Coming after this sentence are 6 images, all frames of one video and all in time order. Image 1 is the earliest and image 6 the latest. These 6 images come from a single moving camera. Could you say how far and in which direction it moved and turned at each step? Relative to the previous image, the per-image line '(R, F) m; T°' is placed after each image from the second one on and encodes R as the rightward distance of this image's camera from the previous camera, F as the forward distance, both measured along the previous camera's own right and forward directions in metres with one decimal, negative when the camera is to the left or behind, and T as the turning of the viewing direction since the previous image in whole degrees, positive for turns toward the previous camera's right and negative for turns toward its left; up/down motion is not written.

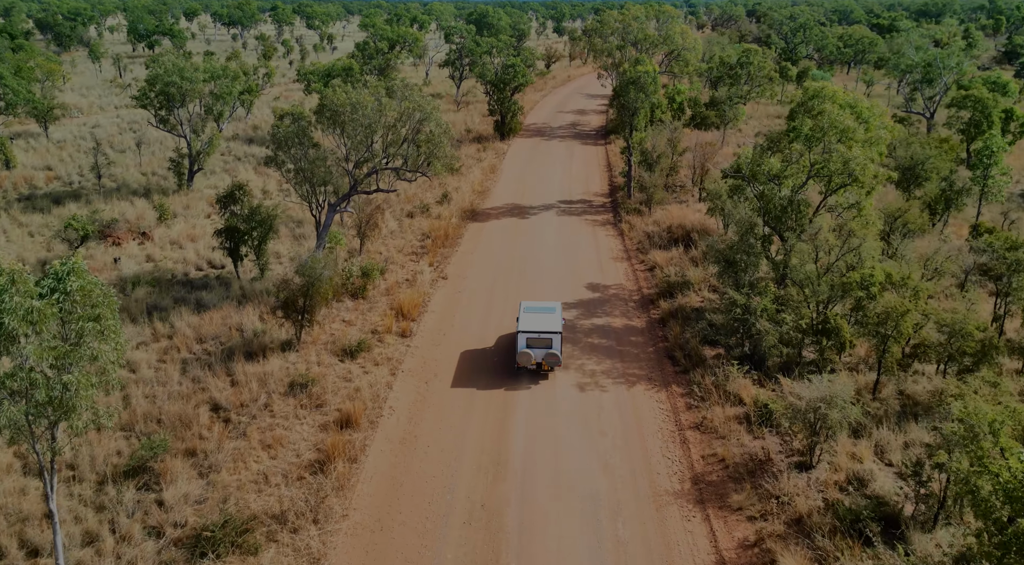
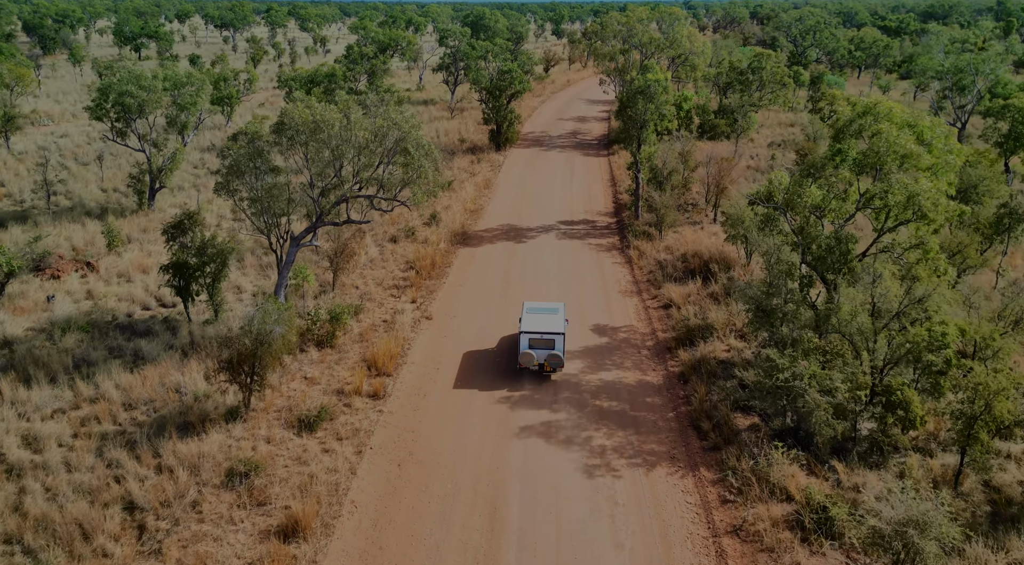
(+0.2, +4.2) m; 0°
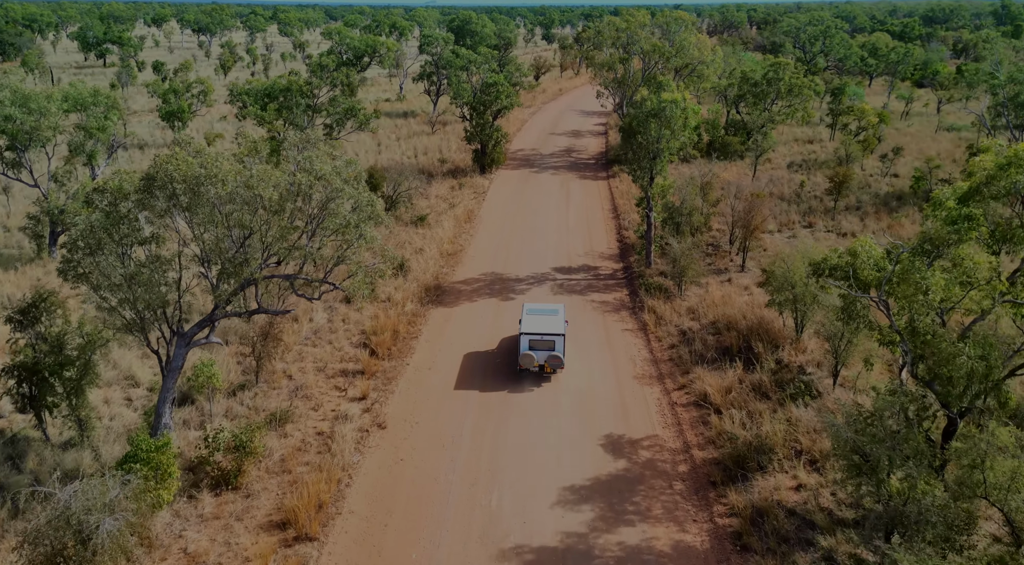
(+0.2, +7.3) m; +1°
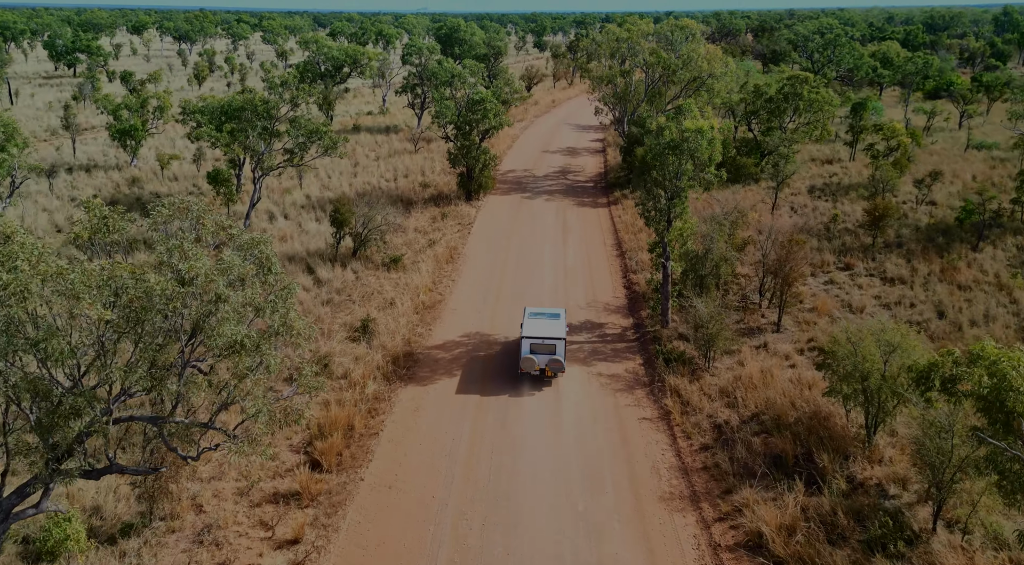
(+0.1, +5.8) m; +1°
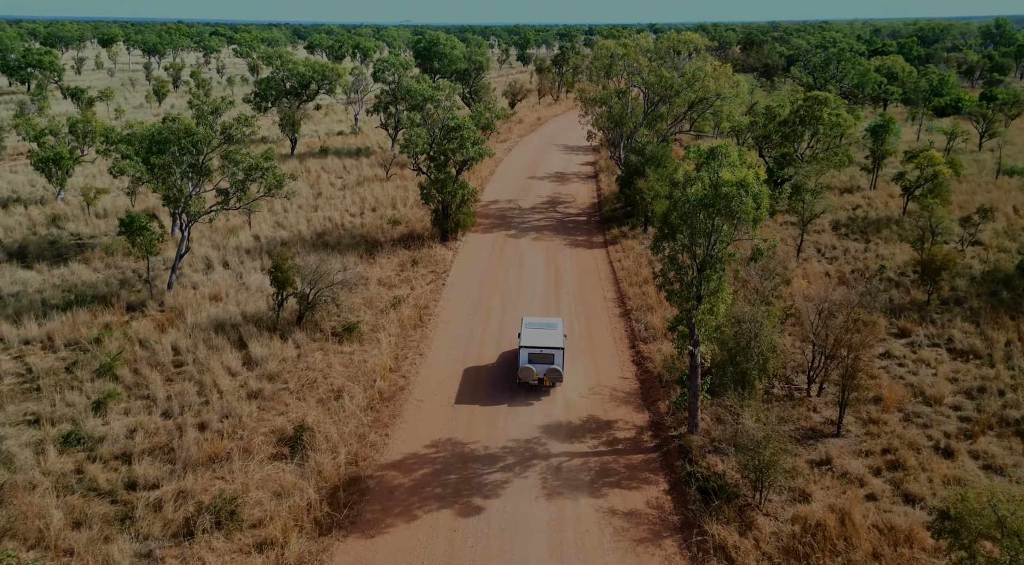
(+0.1, +6.5) m; +1°
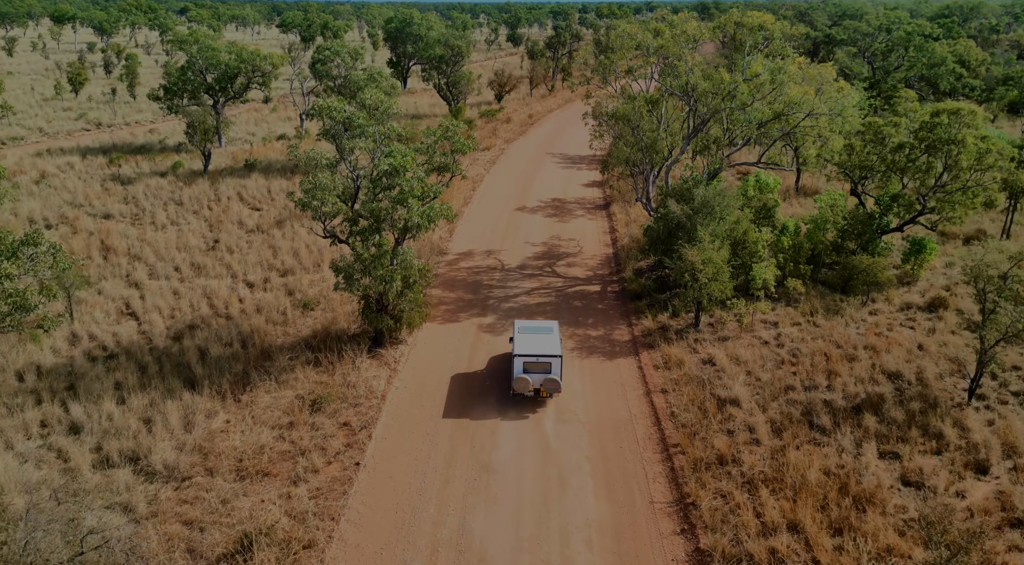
(+0.5, +15.5) m; +1°
